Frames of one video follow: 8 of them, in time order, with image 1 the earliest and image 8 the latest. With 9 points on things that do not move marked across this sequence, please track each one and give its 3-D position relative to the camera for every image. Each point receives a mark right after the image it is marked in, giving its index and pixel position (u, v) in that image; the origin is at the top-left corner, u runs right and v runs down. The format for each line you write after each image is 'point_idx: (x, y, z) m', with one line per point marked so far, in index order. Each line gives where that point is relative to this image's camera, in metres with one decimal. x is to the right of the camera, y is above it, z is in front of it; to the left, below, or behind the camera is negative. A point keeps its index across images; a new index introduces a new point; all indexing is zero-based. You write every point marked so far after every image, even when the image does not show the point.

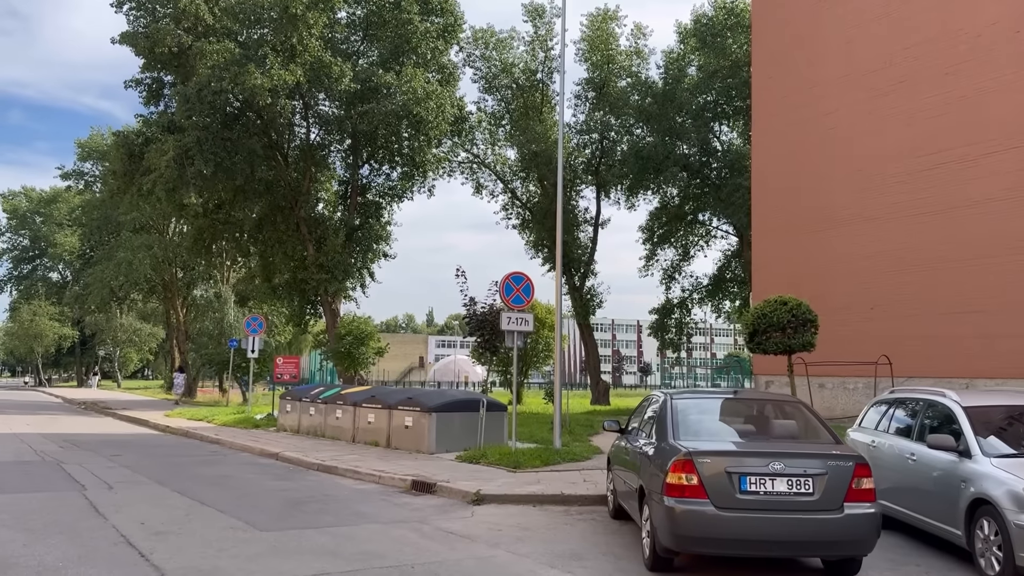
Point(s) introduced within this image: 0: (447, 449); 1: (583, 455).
0: (-0.9, -2.2, +11.6) m
1: (+0.9, -2.2, +10.9) m
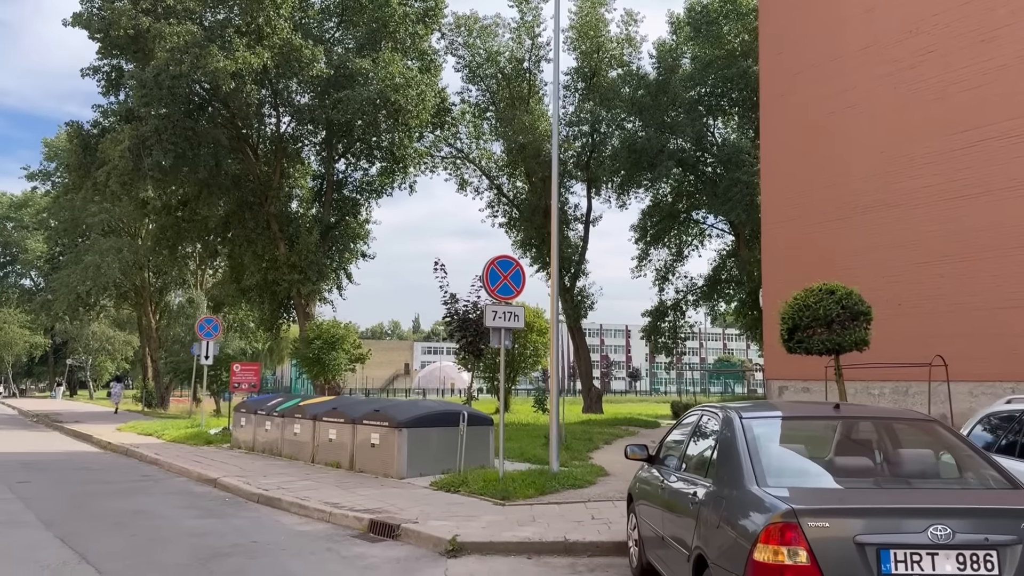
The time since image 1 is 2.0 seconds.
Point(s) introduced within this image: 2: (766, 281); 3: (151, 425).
0: (-1.1, -2.1, +9.7) m
1: (+0.8, -2.0, +9.0) m
2: (+5.8, +0.2, +19.1) m
3: (-8.3, -3.1, +19.3) m
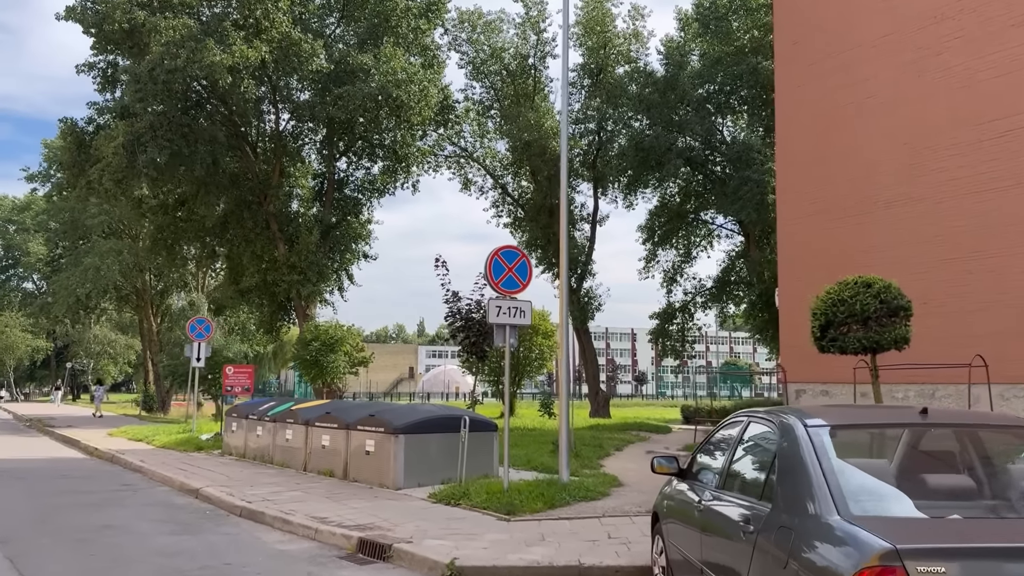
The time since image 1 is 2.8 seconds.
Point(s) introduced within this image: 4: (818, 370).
0: (-1.0, -2.1, +8.9) m
1: (+0.8, -2.0, +8.2) m
2: (+5.9, +0.2, +18.3) m
3: (-8.1, -3.1, +18.7) m
4: (+6.3, -1.7, +17.1) m
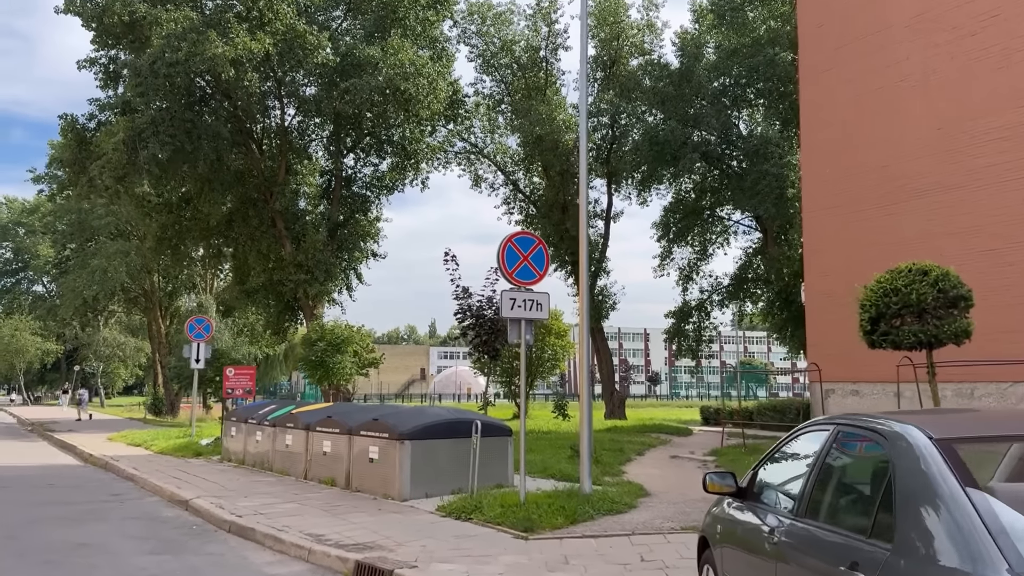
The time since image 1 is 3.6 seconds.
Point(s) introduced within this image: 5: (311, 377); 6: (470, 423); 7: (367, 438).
0: (-0.8, -2.0, +8.2) m
1: (+1.0, -1.9, +7.5) m
2: (+6.1, +0.3, +17.5) m
3: (-7.8, -3.1, +18.0) m
4: (+6.6, -1.6, +16.3) m
5: (-4.7, -2.1, +19.9) m
6: (-0.4, -1.4, +8.6) m
7: (-1.5, -1.5, +8.7) m
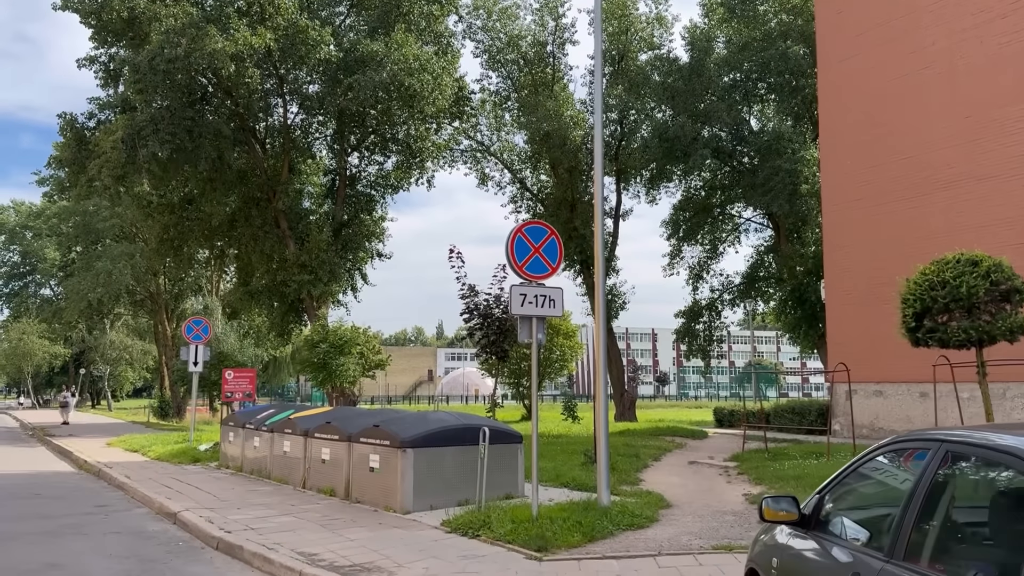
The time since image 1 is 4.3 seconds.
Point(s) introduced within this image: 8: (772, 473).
0: (-0.7, -2.0, +7.6) m
1: (+1.1, -1.8, +6.9) m
2: (+6.3, +0.4, +16.8) m
3: (-7.6, -3.1, +17.5) m
4: (+6.7, -1.5, +15.7) m
5: (-4.5, -2.1, +19.4) m
6: (-0.3, -1.3, +8.0) m
7: (-1.4, -1.5, +8.1) m
8: (+2.9, -2.1, +9.4) m
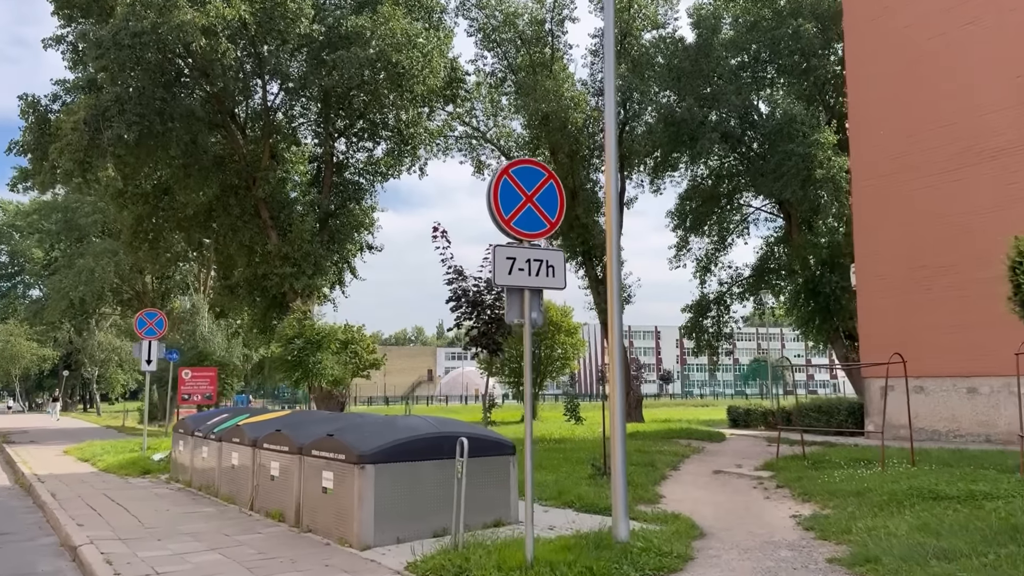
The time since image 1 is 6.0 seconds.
0: (-0.8, -1.7, +5.9) m
1: (+1.0, -1.6, +5.2) m
2: (+6.2, +0.6, +15.2) m
3: (-7.7, -3.0, +15.8) m
4: (+6.7, -1.2, +14.0) m
5: (-4.6, -1.9, +17.7) m
6: (-0.4, -1.1, +6.3) m
7: (-1.5, -1.3, +6.5) m
8: (+2.8, -1.8, +7.7) m
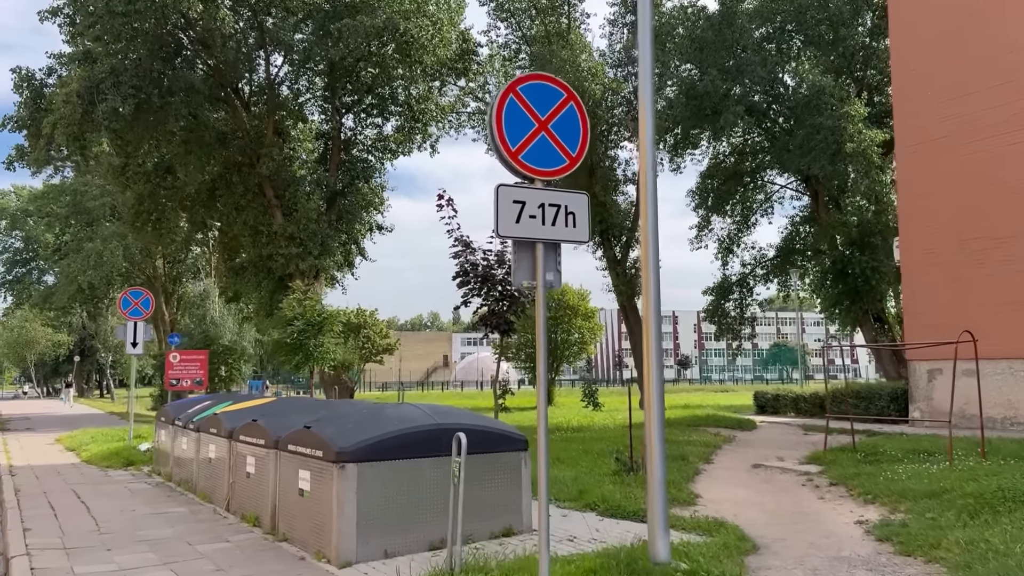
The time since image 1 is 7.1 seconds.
0: (-0.7, -1.5, +4.9) m
1: (+1.1, -1.4, +4.2) m
2: (+6.5, +1.0, +14.0) m
3: (-7.4, -2.6, +15.0) m
4: (+6.9, -0.8, +12.8) m
5: (-4.3, -1.5, +16.8) m
6: (-0.3, -0.9, +5.3) m
7: (-1.4, -1.1, +5.5) m
8: (+2.9, -1.6, +6.7) m
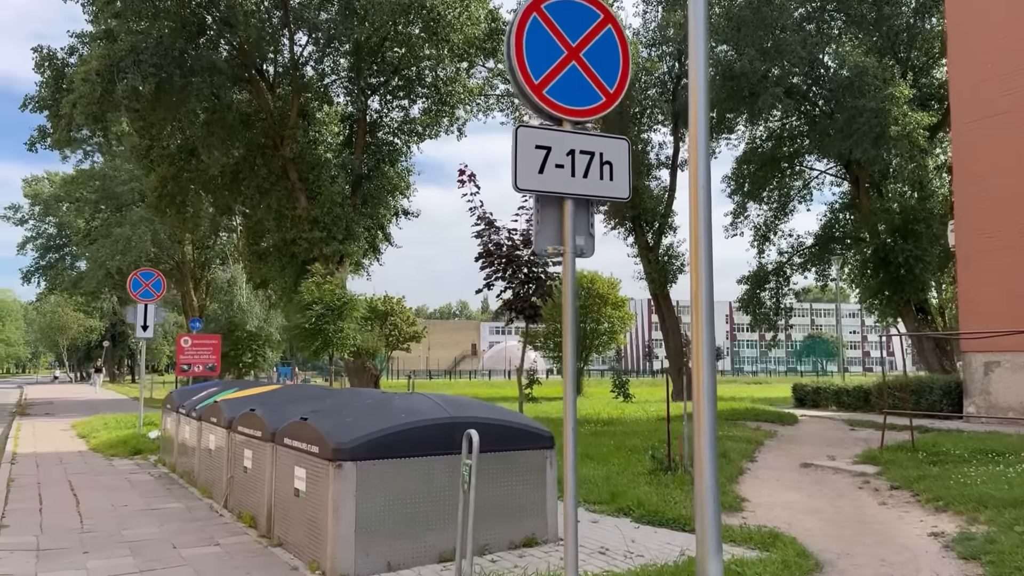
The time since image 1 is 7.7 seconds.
0: (-0.6, -1.4, +4.3) m
1: (+1.2, -1.3, +3.5) m
2: (+6.9, +1.2, +13.0) m
3: (-7.0, -2.3, +14.6) m
4: (+7.3, -0.7, +11.9) m
5: (-3.8, -1.2, +16.3) m
6: (-0.2, -0.8, +4.6) m
7: (-1.2, -0.9, +4.8) m
8: (+3.1, -1.4, +5.9) m
